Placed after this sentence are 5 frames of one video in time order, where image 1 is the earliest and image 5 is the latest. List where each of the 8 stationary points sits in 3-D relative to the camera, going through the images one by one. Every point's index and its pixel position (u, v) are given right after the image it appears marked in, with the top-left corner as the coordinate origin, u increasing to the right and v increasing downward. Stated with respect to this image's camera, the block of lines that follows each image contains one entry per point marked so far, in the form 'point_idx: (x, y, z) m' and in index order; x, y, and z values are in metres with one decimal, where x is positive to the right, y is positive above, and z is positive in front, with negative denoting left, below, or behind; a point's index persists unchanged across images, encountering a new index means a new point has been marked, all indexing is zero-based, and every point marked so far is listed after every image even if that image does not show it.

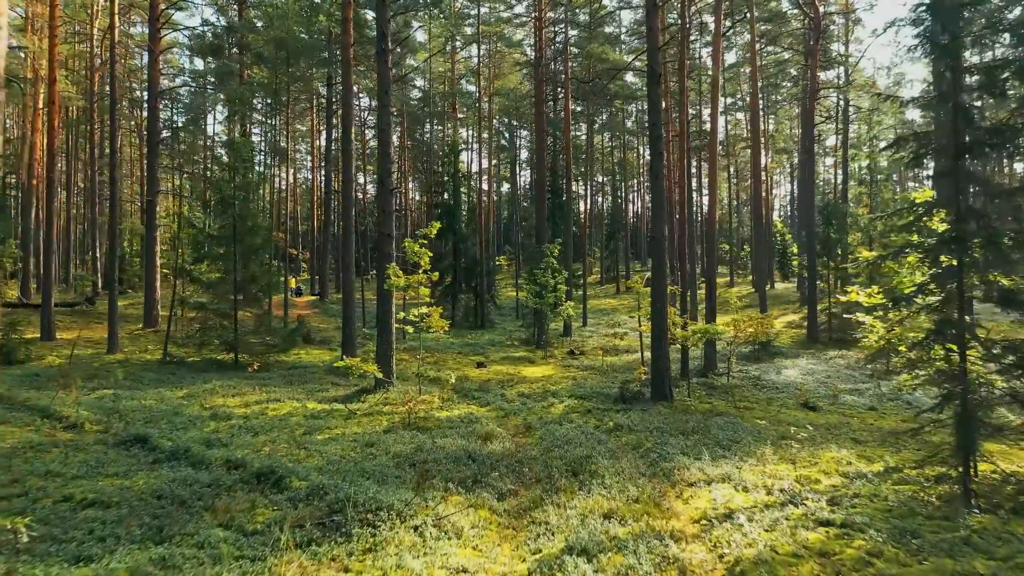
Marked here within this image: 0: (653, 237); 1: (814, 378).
0: (+2.0, +0.8, +12.1) m
1: (+6.1, -1.8, +17.2) m
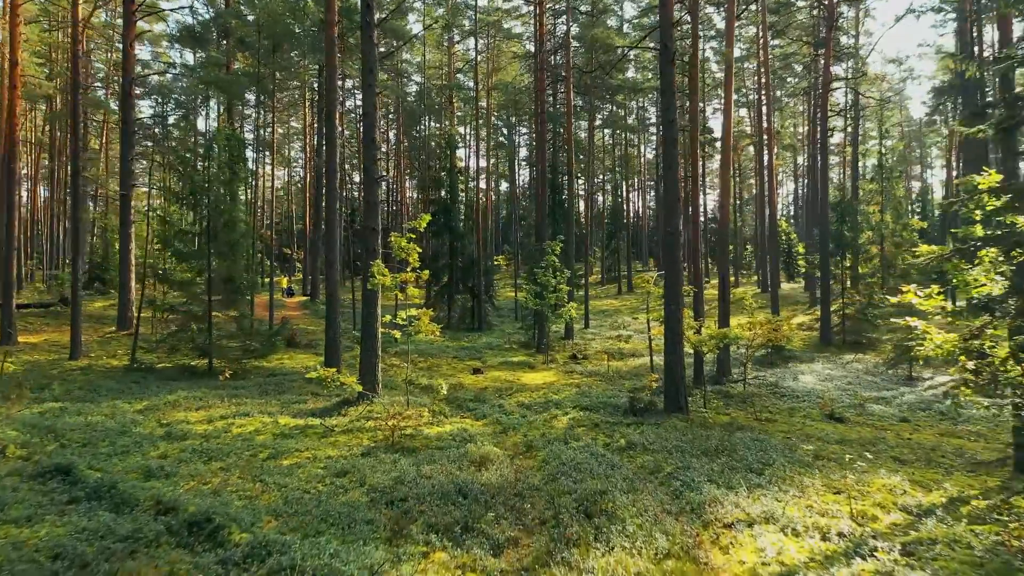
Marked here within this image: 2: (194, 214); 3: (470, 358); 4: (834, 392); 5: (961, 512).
0: (+2.0, +0.8, +11.0) m
1: (+6.1, -1.8, +16.0) m
2: (-4.9, +1.1, +13.1) m
3: (-0.9, -1.4, +17.2) m
4: (+5.6, -1.8, +14.8) m
5: (+3.2, -1.6, +6.0) m
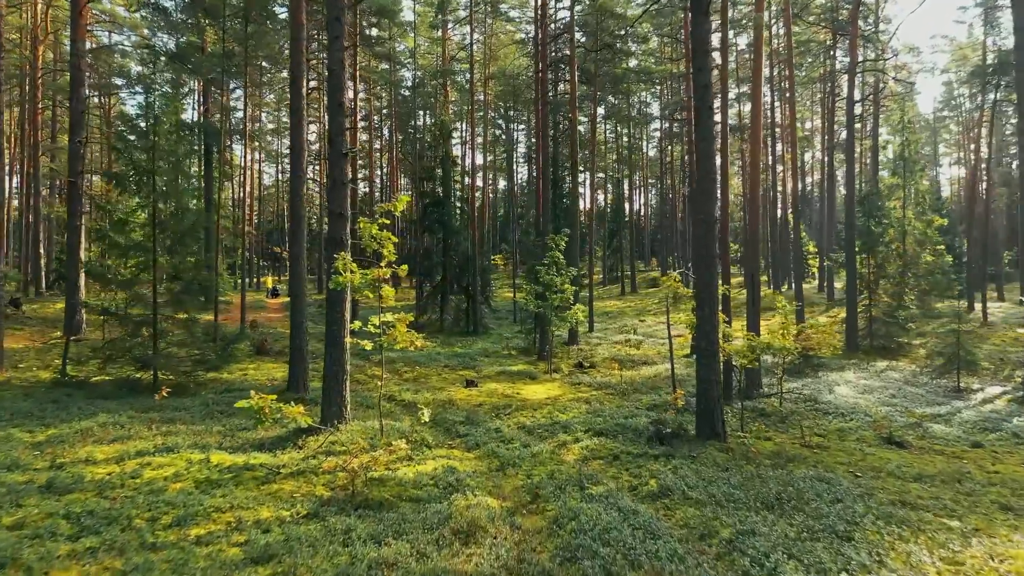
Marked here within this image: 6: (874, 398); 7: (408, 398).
0: (+2.0, +0.8, +9.0) m
1: (+6.0, -1.8, +14.1) m
2: (-4.9, +1.1, +11.1) m
3: (-0.9, -1.4, +15.3) m
4: (+5.6, -1.8, +12.9) m
5: (+3.2, -1.6, +4.1) m
6: (+6.0, -1.8, +14.0) m
7: (-1.4, -1.4, +11.0) m
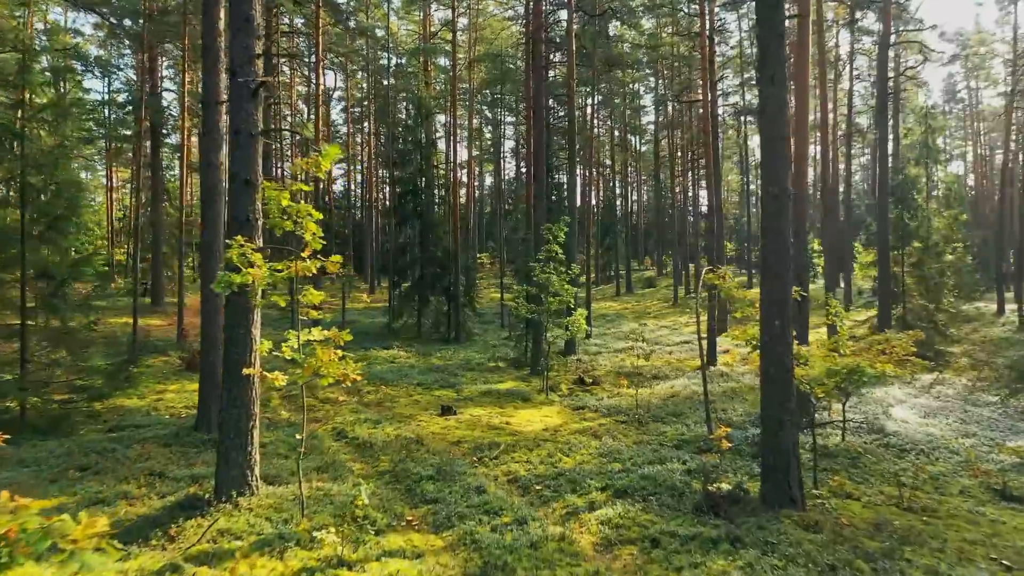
0: (+1.9, +0.8, +6.4) m
1: (+5.9, -1.8, +11.5) m
2: (-5.0, +1.1, +8.4) m
3: (-1.1, -1.4, +12.6) m
4: (+5.5, -1.8, +10.3) m
5: (+3.2, -1.6, +1.4) m
6: (+5.8, -1.8, +11.4) m
7: (-1.5, -1.4, +8.3) m
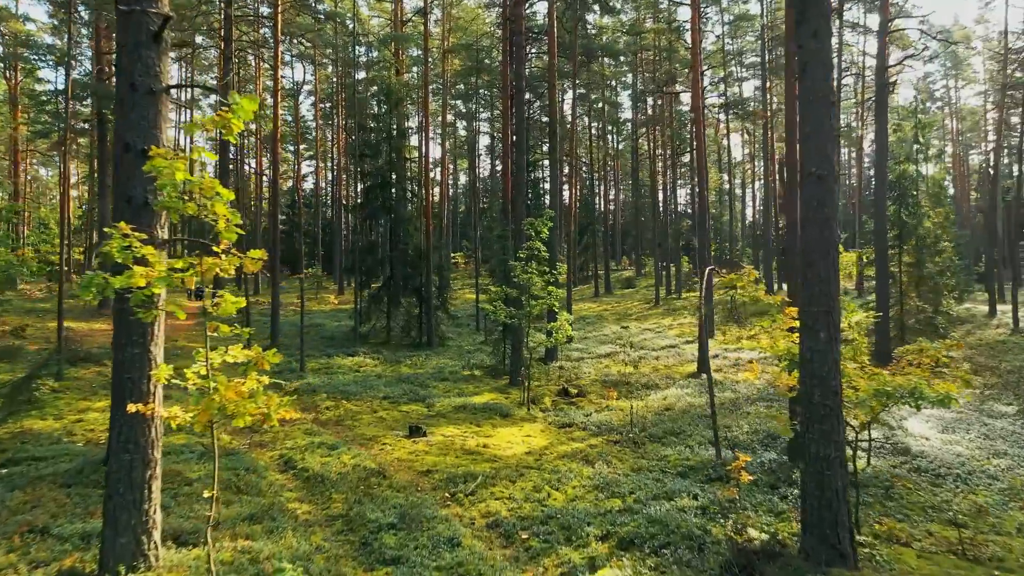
0: (+1.8, +0.7, +5.1) m
1: (+5.6, -1.9, +10.4) m
2: (-5.2, +1.1, +6.9) m
3: (-1.4, -1.5, +11.2) m
4: (+5.2, -1.9, +9.1) m
5: (+3.2, -1.6, +0.3) m
6: (+5.6, -1.9, +10.3) m
7: (-1.6, -1.5, +7.0) m
